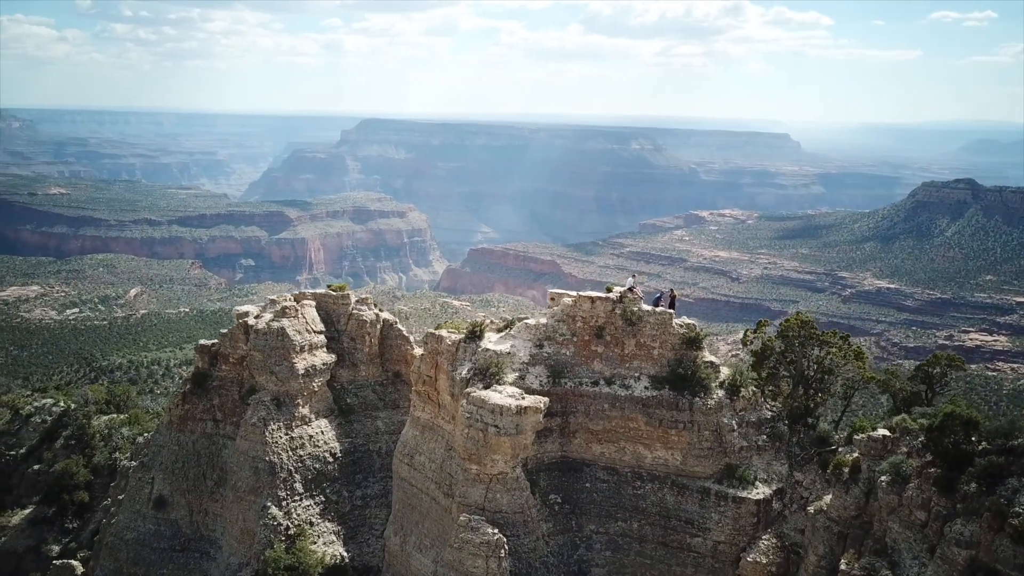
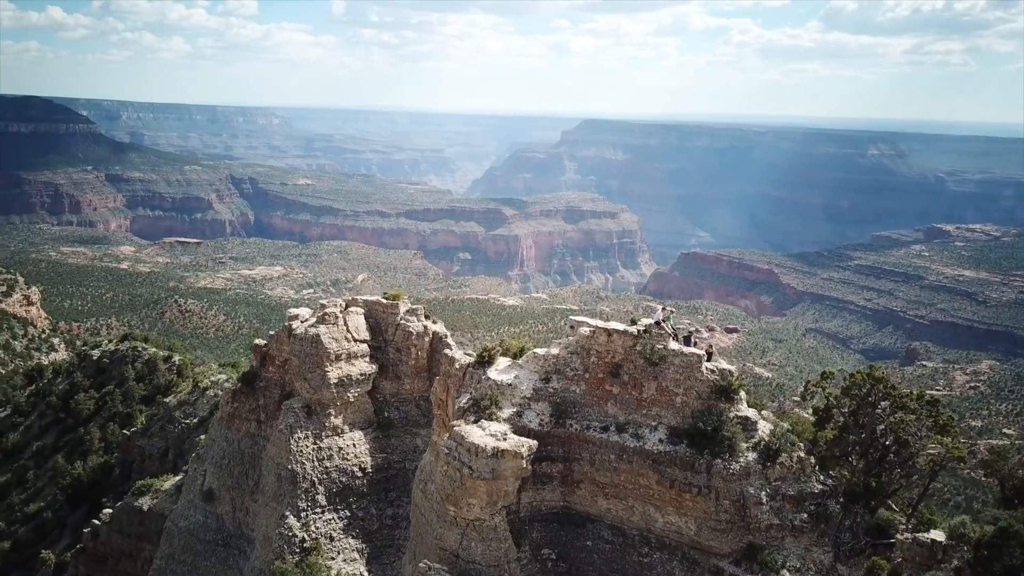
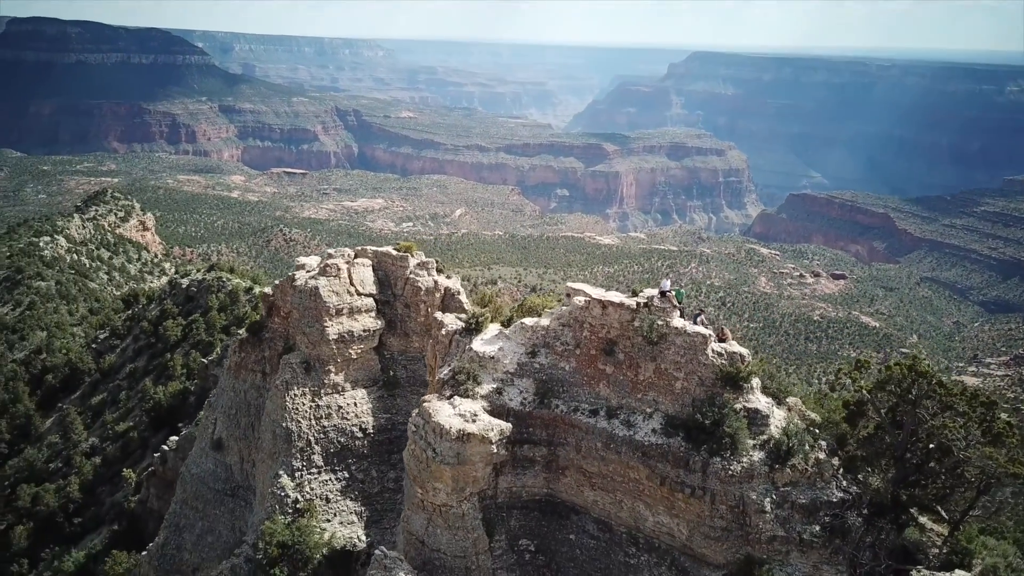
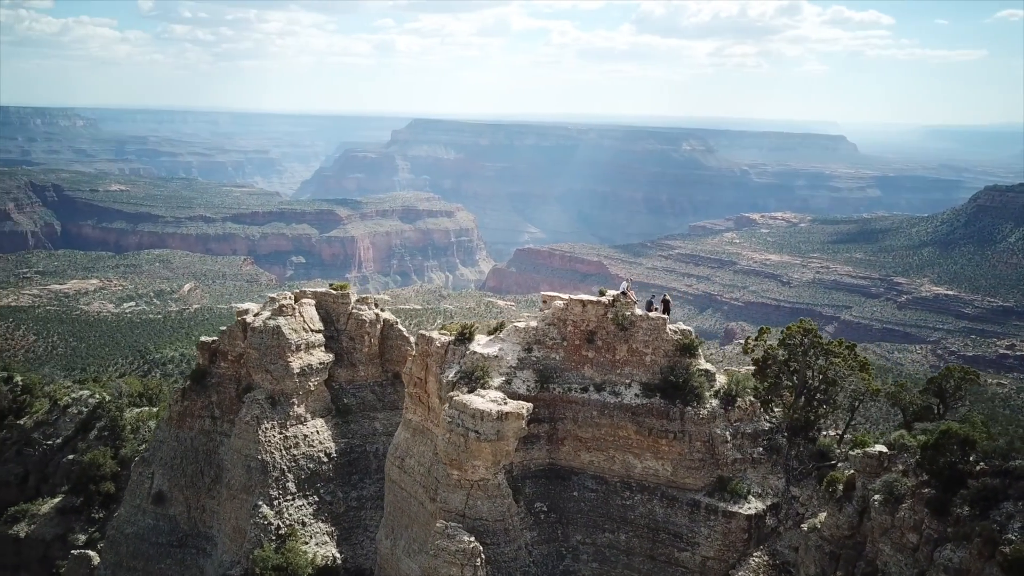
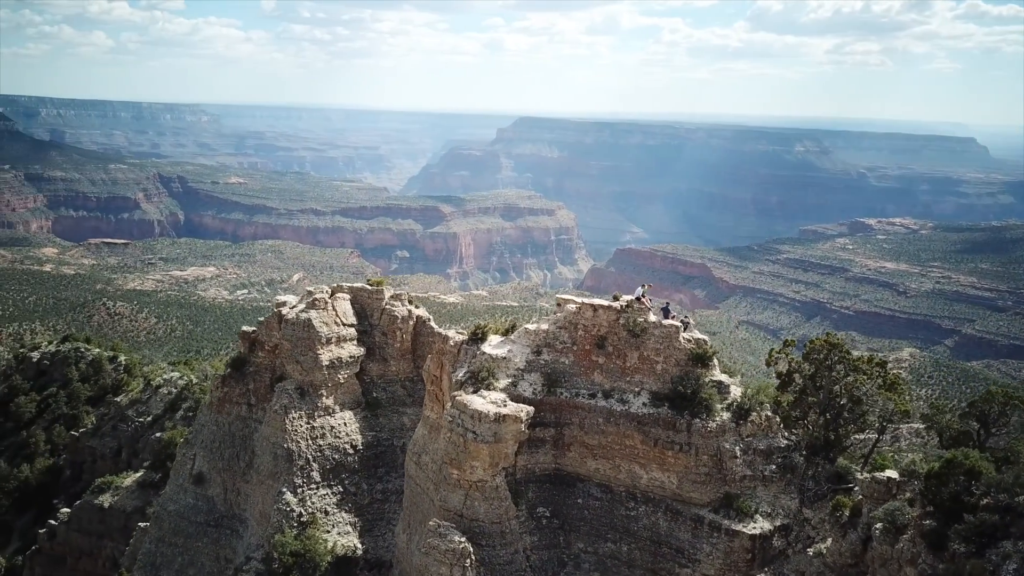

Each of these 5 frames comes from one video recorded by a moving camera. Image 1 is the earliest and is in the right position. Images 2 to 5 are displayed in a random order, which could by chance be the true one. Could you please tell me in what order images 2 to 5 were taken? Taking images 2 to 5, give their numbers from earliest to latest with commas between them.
4, 5, 2, 3
